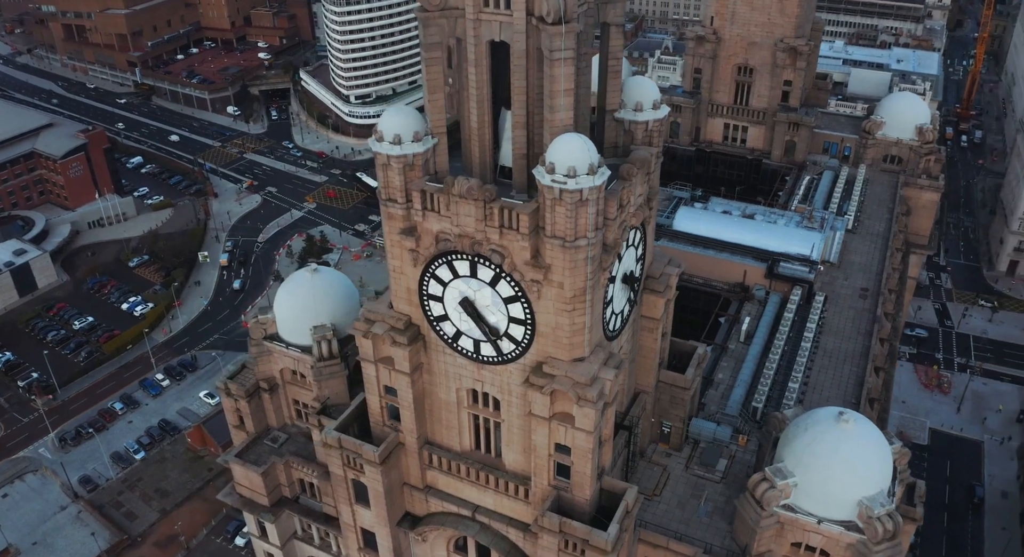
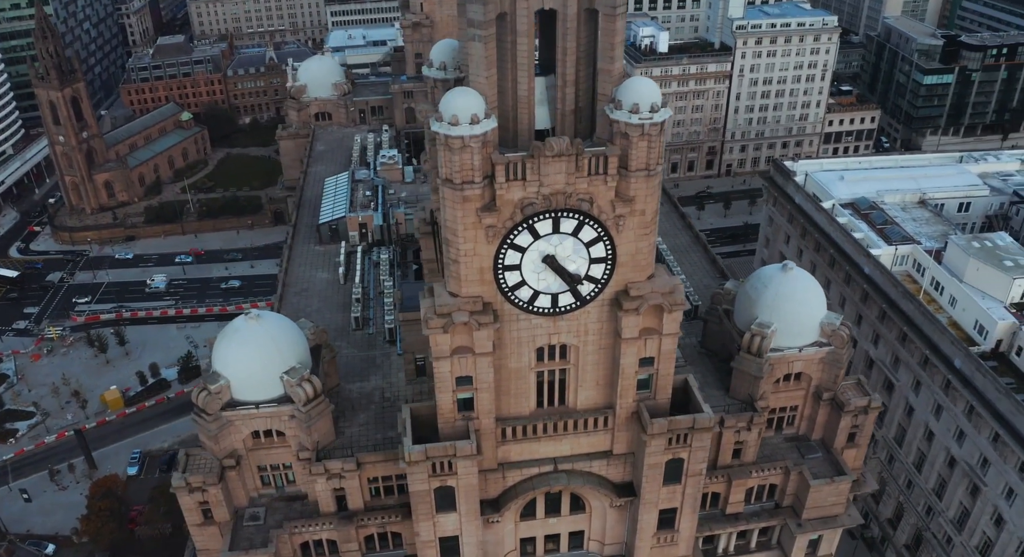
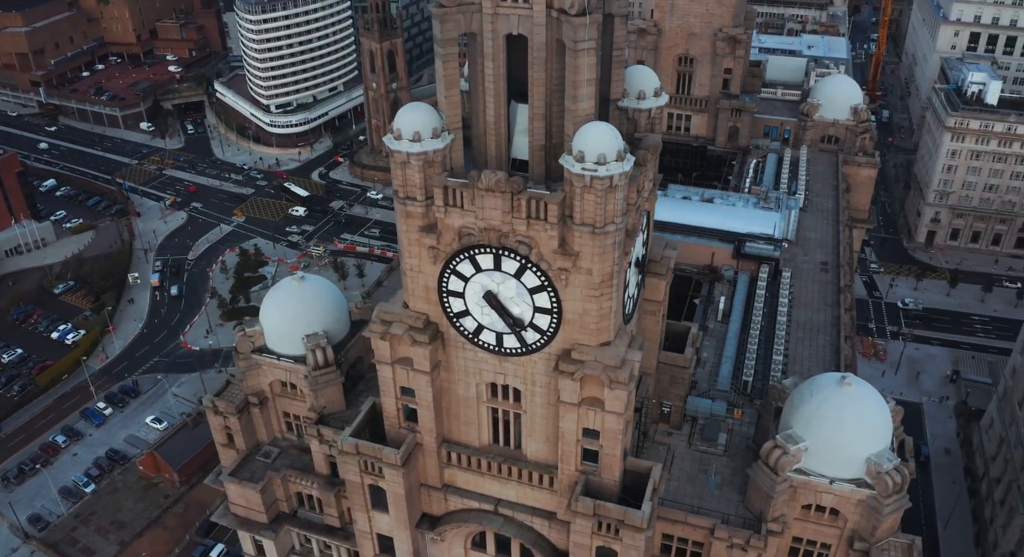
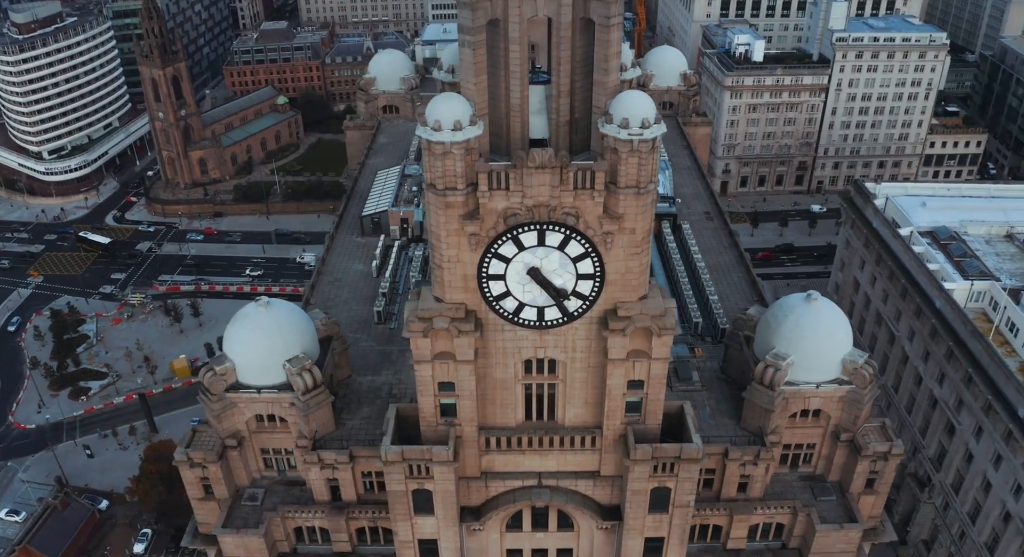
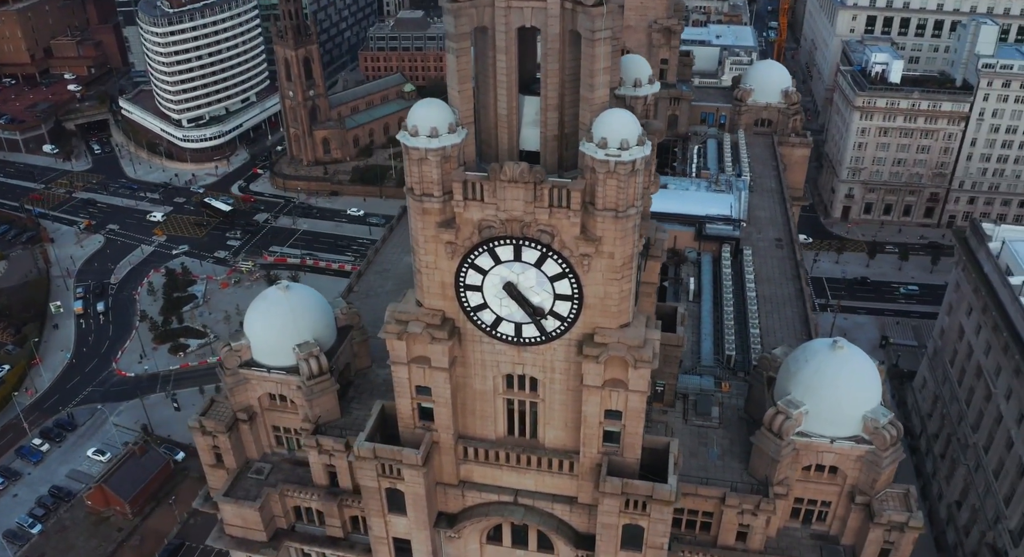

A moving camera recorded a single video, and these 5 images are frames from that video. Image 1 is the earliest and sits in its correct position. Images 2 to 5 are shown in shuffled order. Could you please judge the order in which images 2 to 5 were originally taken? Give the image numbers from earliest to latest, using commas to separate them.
3, 5, 4, 2
